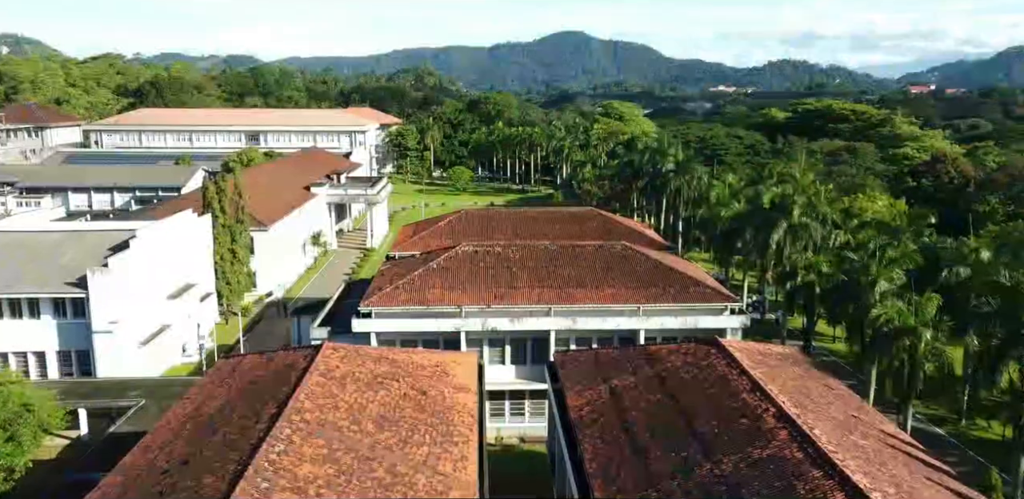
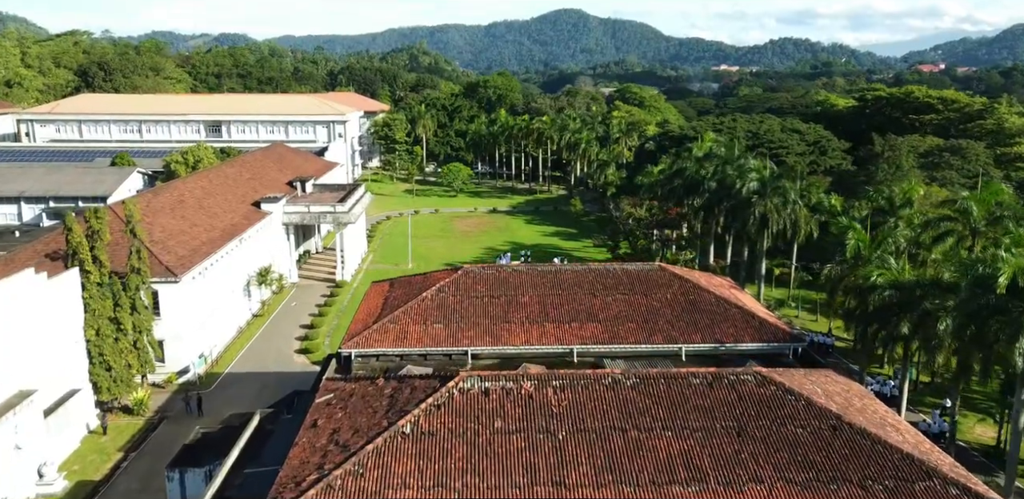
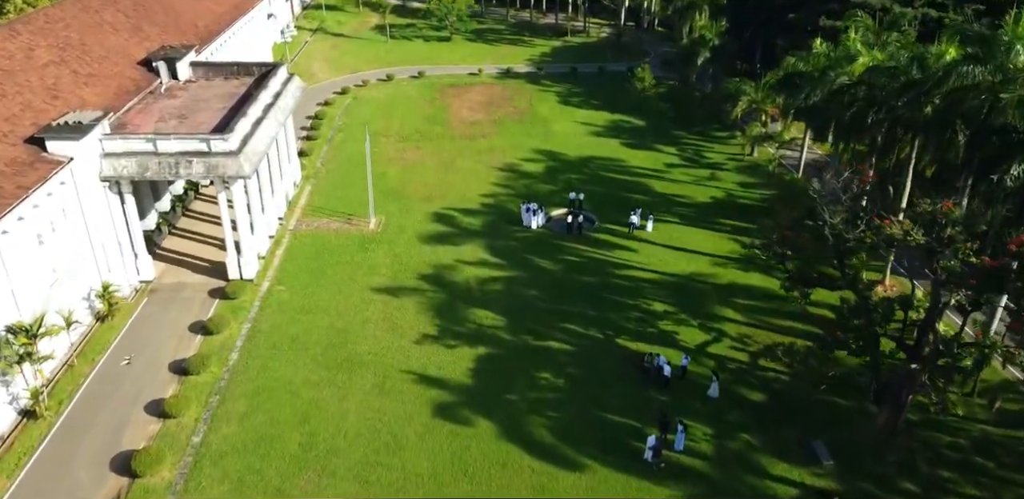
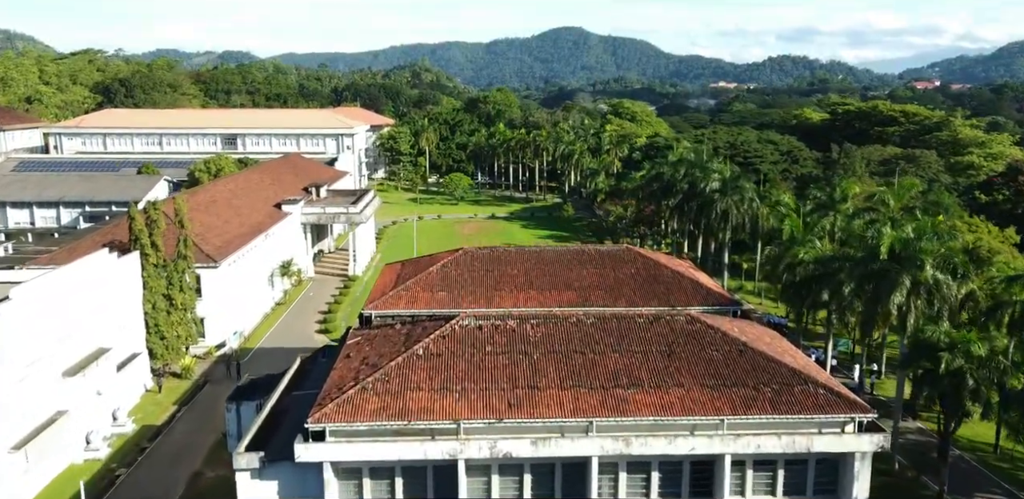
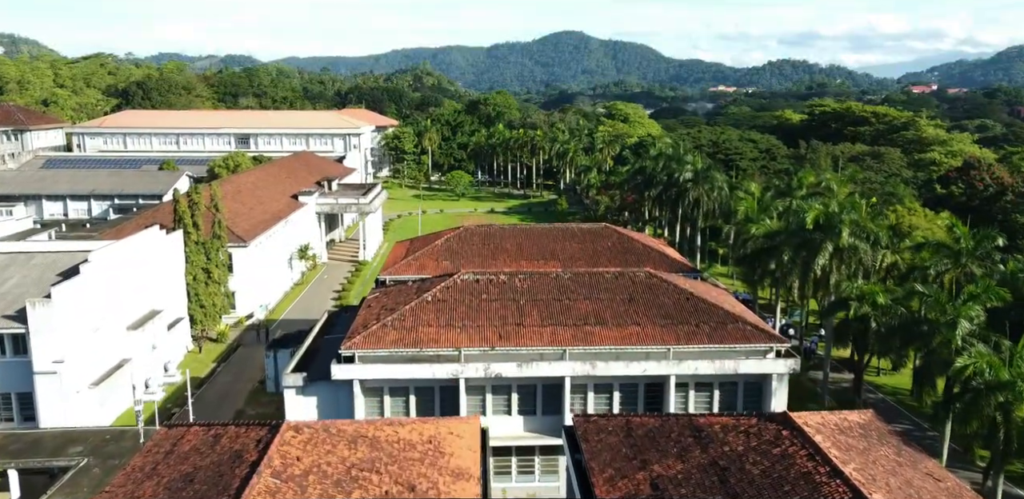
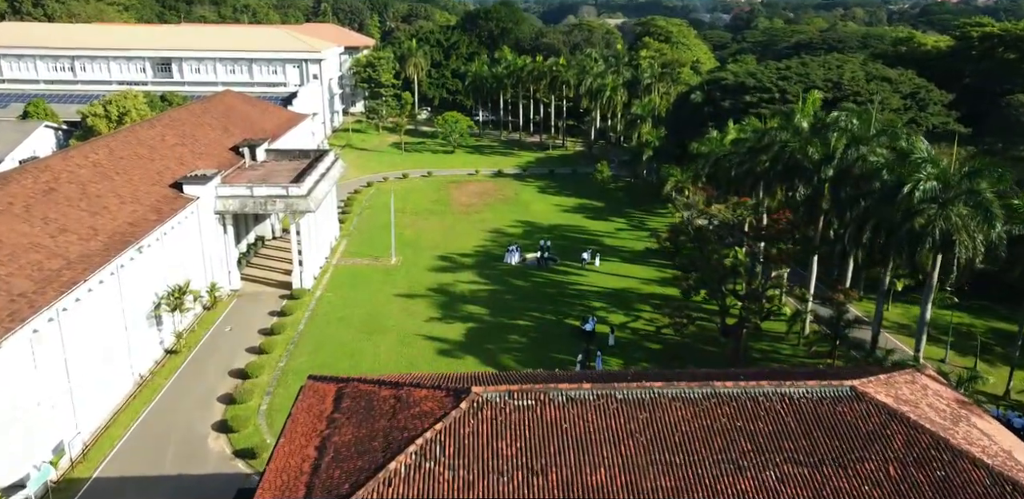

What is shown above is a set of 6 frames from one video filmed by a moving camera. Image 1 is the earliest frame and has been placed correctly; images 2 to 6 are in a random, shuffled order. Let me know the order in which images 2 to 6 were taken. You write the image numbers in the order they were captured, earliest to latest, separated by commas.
5, 4, 2, 6, 3
